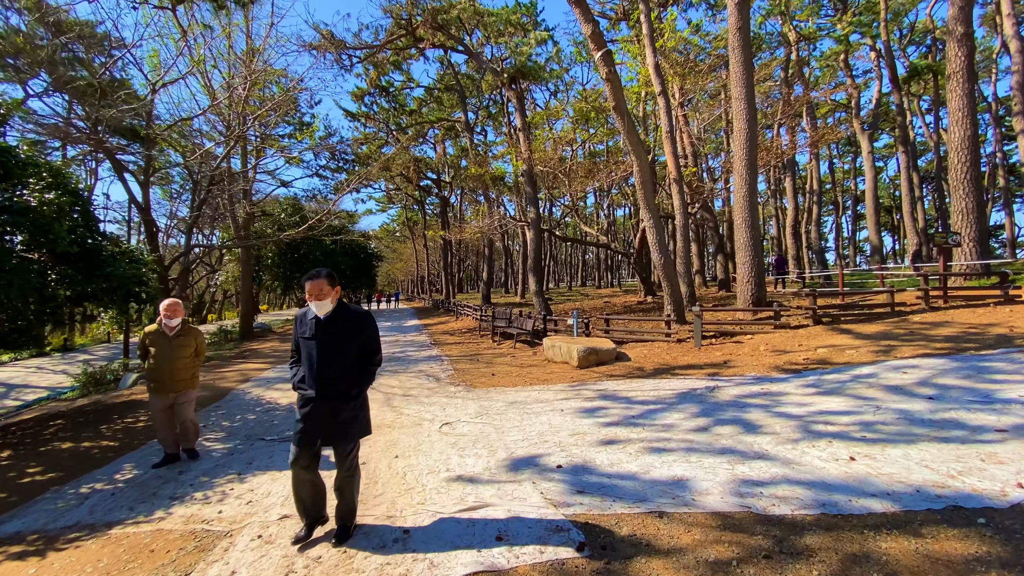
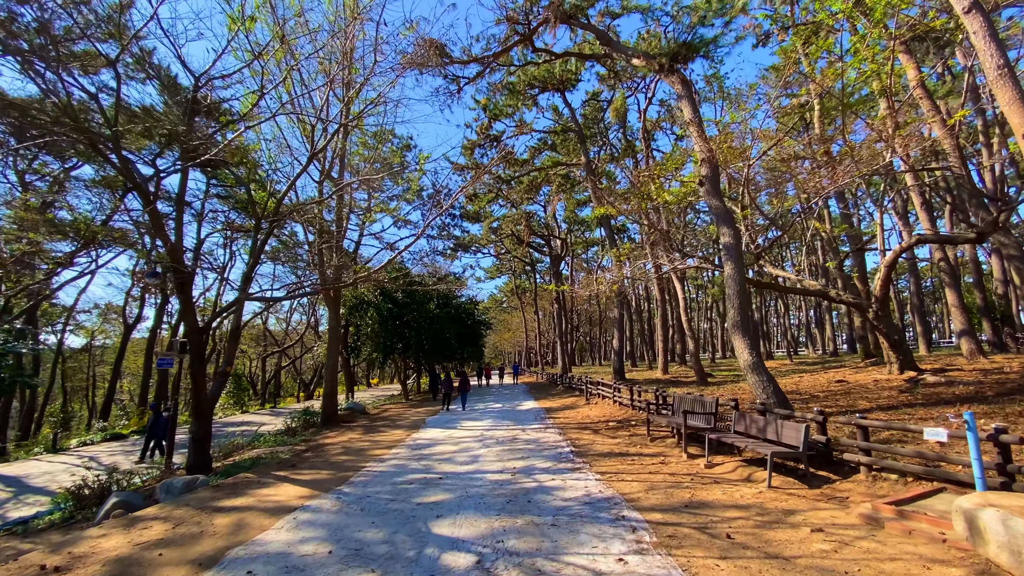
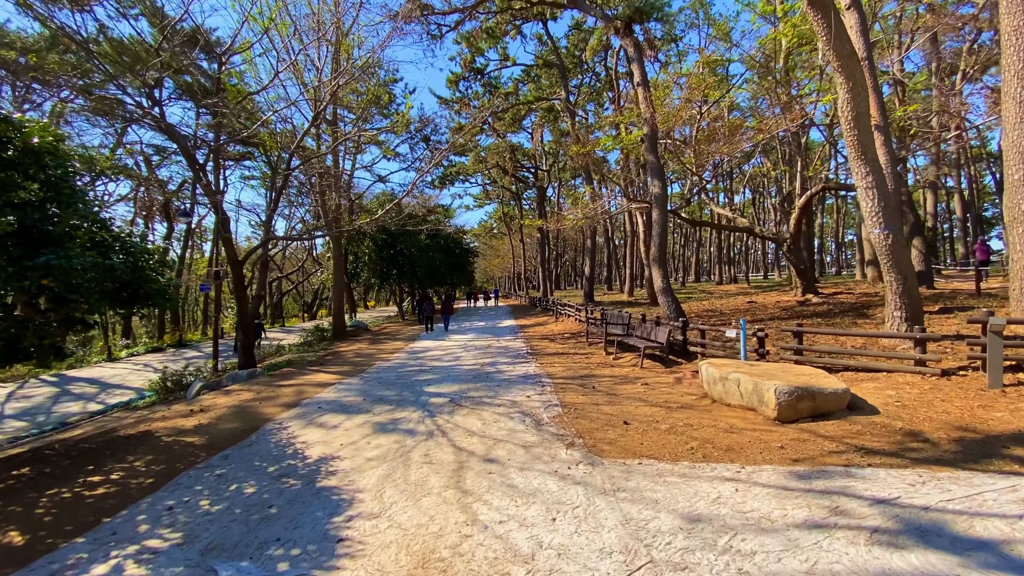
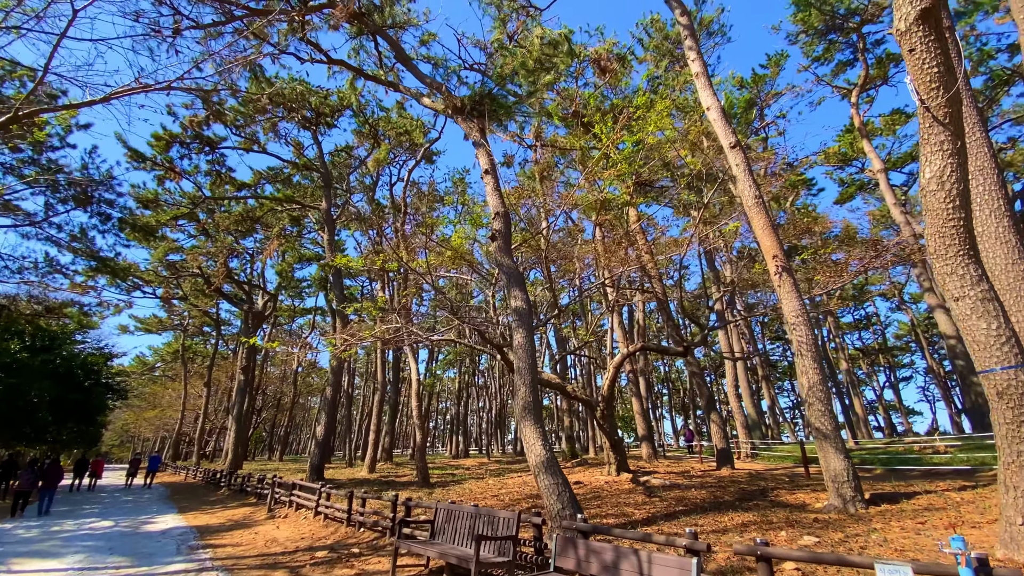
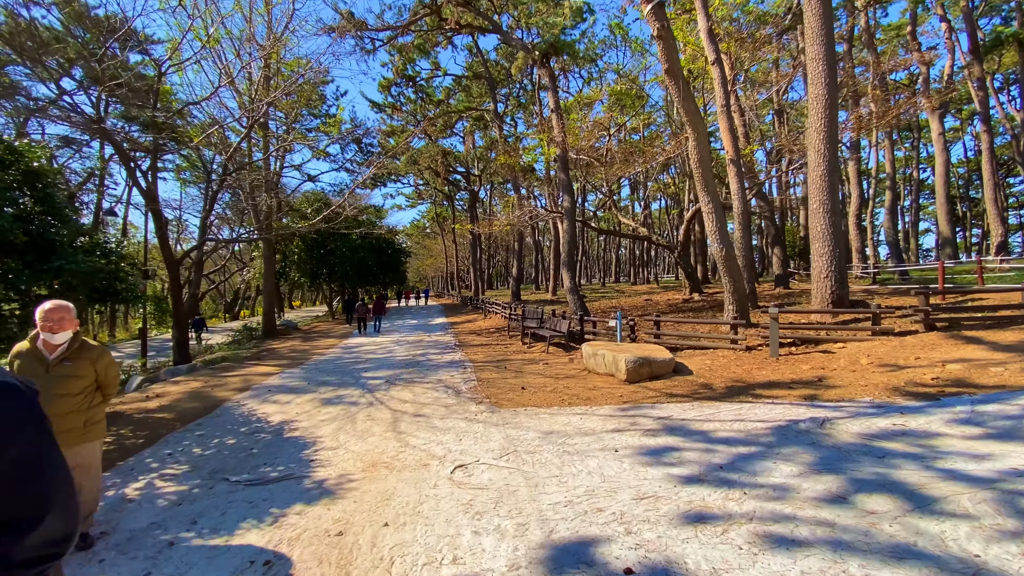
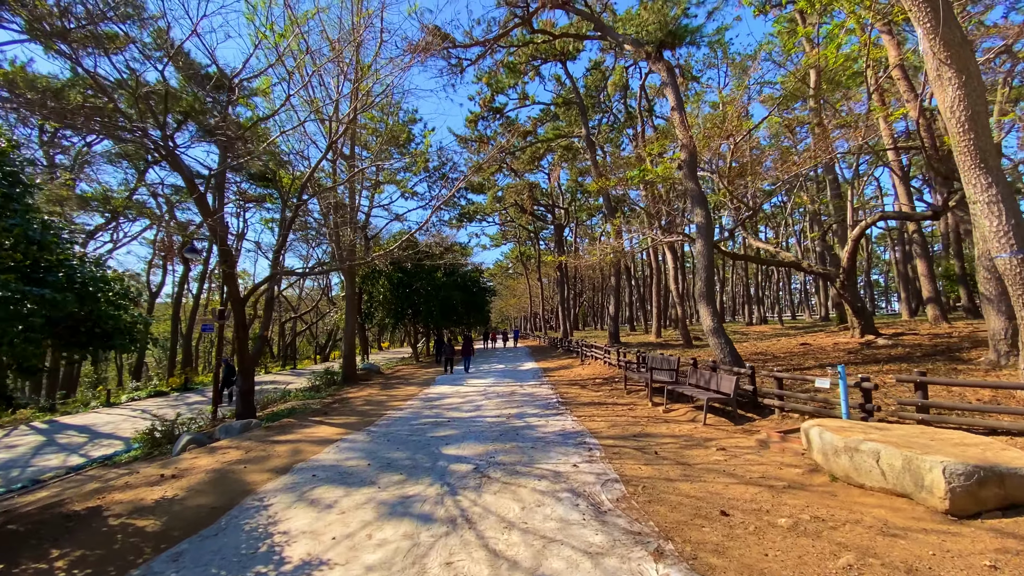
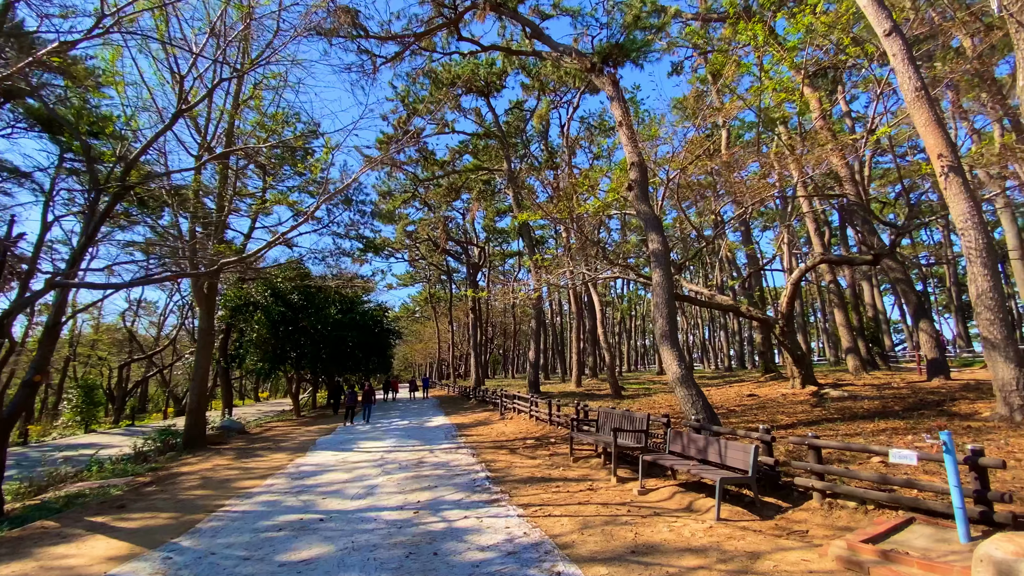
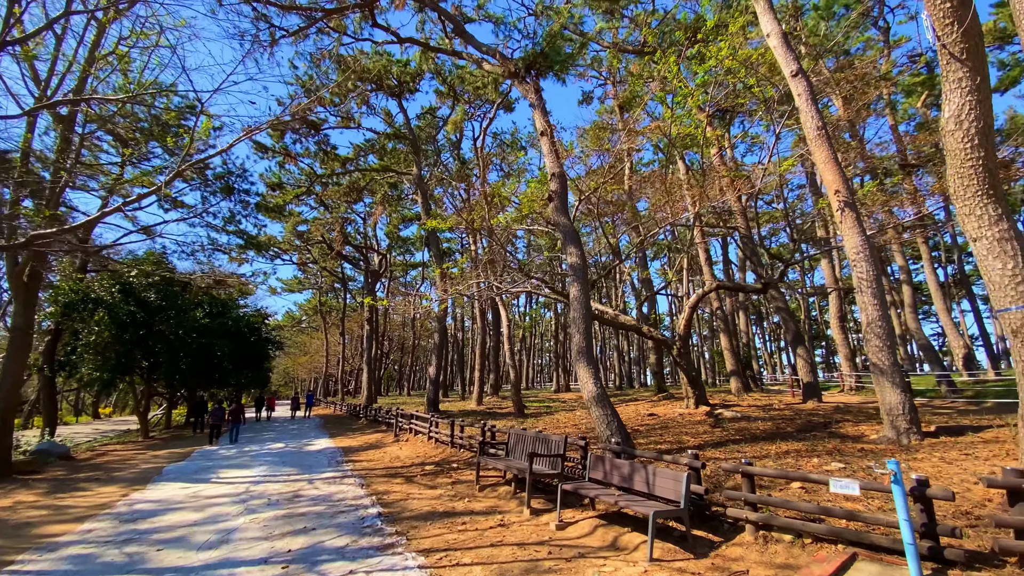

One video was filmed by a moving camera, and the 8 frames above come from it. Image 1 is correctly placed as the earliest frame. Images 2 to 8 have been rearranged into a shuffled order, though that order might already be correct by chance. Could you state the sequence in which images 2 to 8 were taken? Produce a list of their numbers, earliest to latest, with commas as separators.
5, 3, 6, 2, 7, 8, 4
